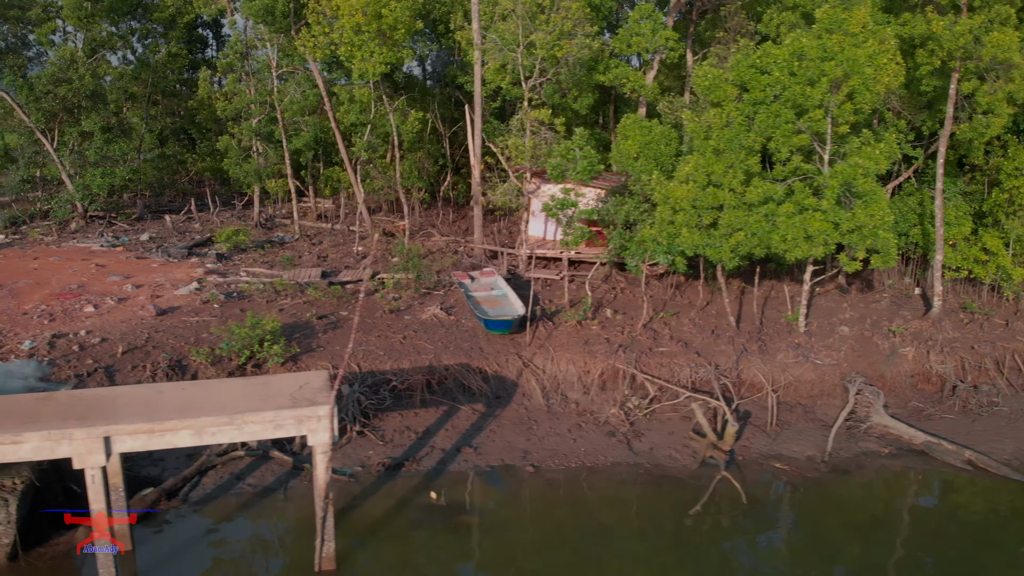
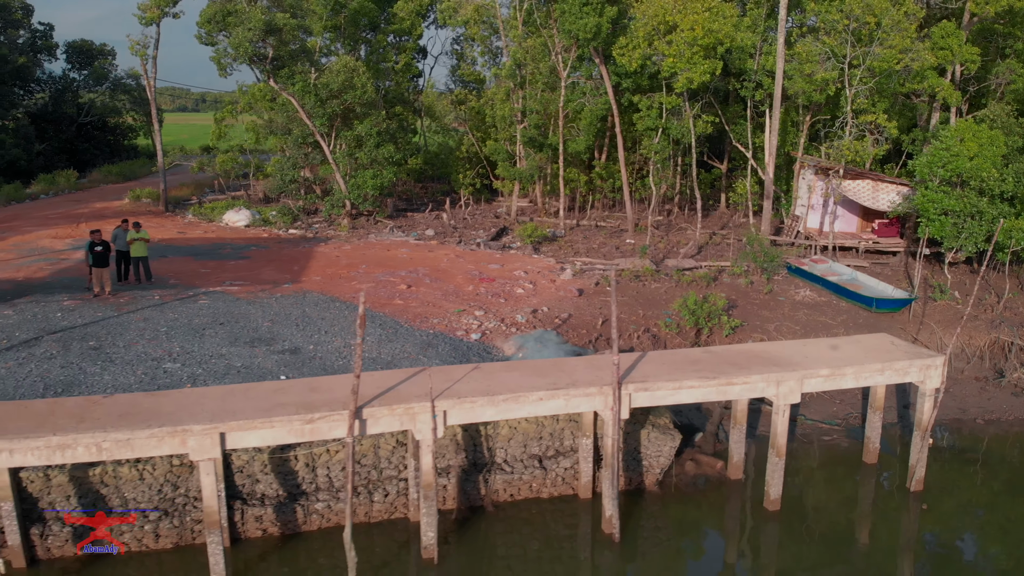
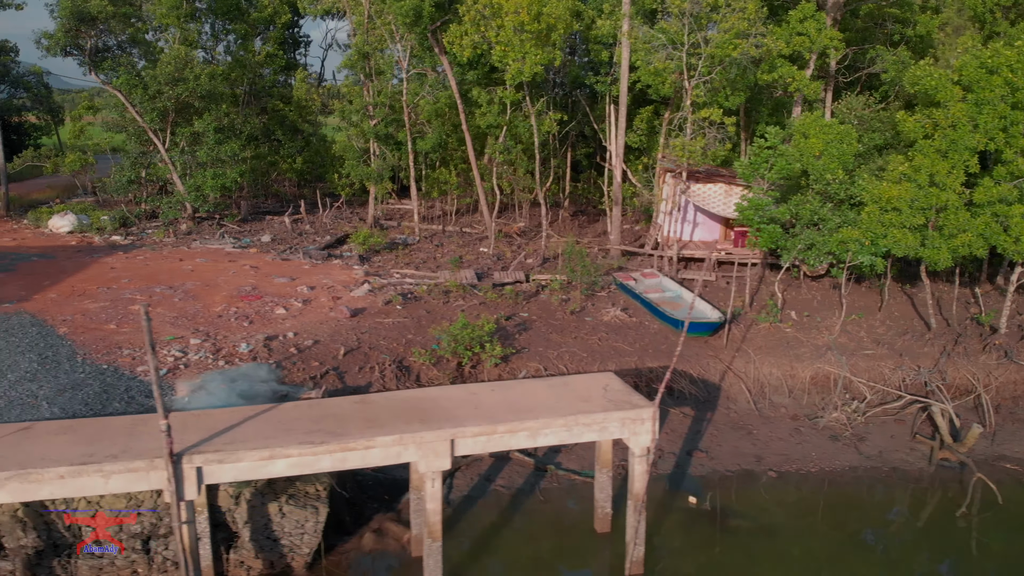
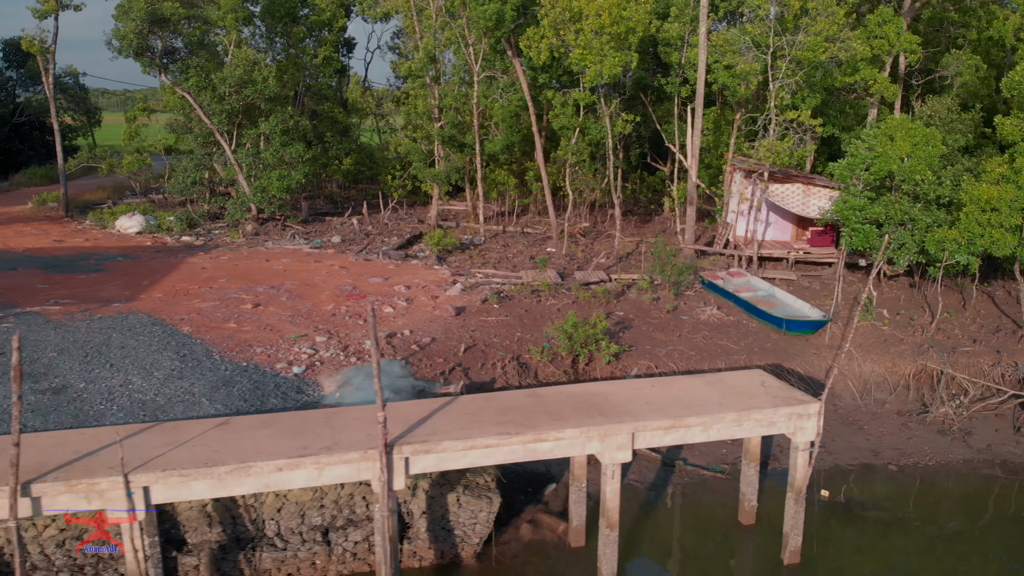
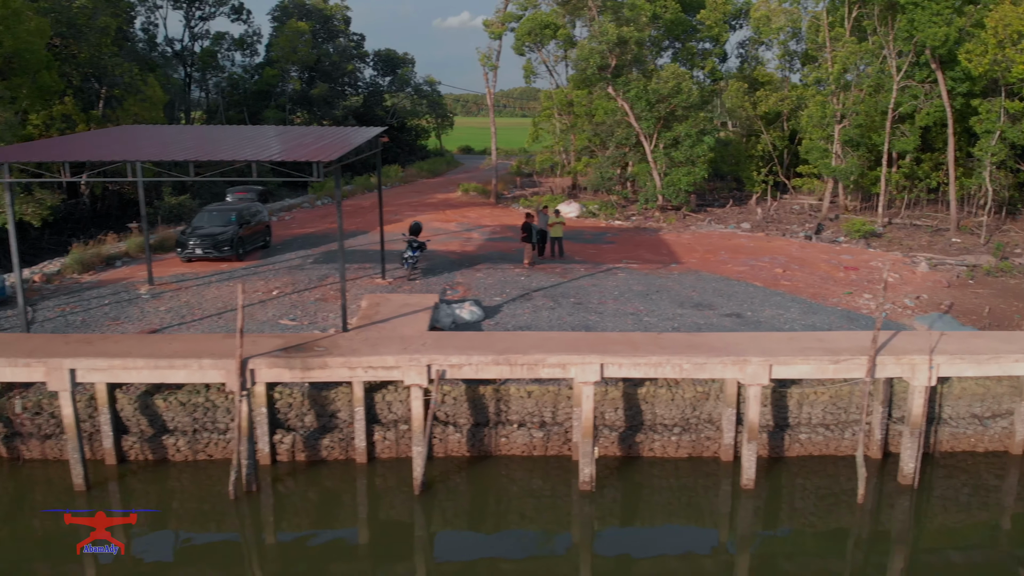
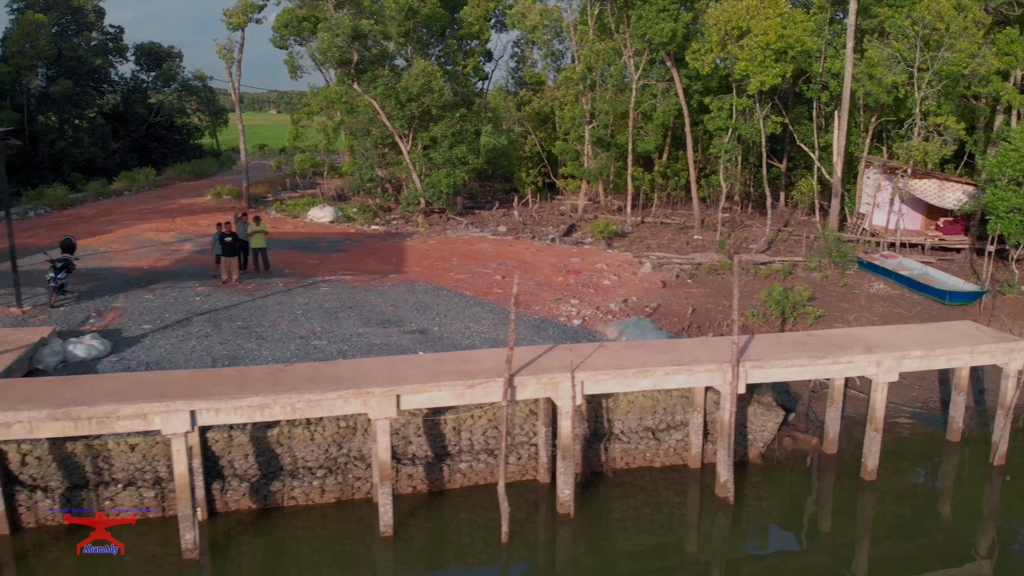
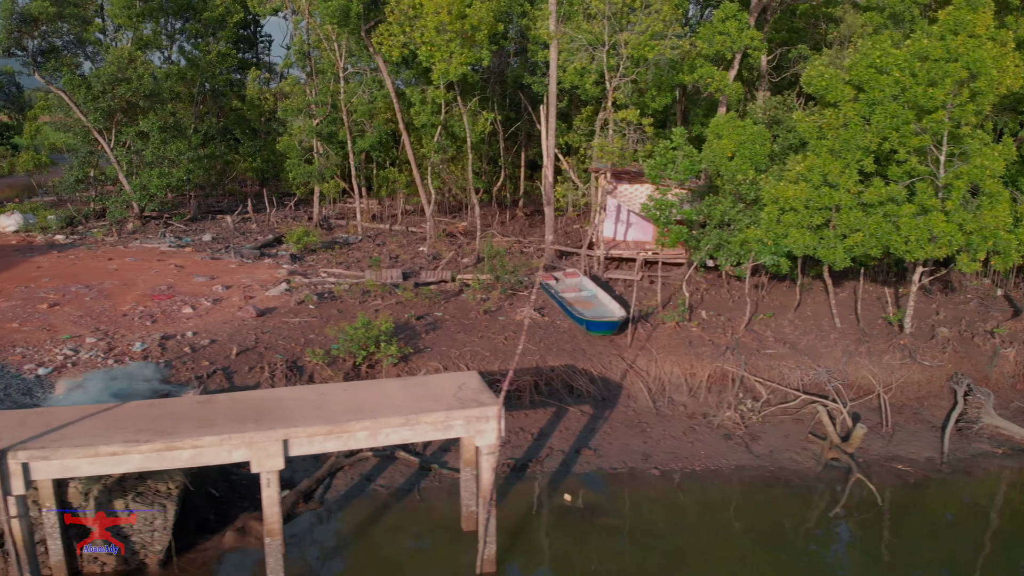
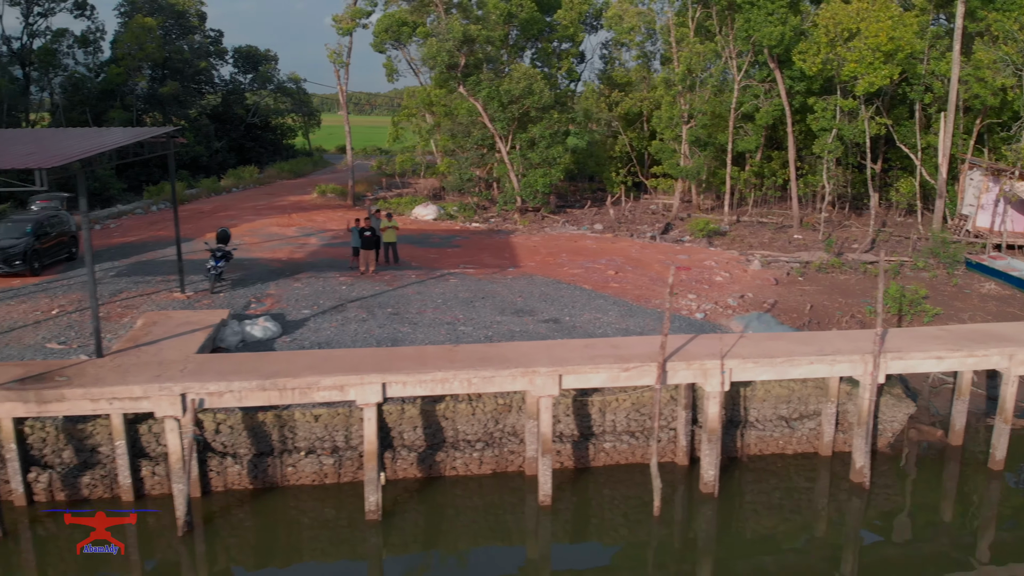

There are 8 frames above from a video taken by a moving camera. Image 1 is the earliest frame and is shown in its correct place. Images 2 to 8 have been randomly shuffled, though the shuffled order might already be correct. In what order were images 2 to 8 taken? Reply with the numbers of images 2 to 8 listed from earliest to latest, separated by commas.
7, 3, 4, 2, 6, 8, 5
